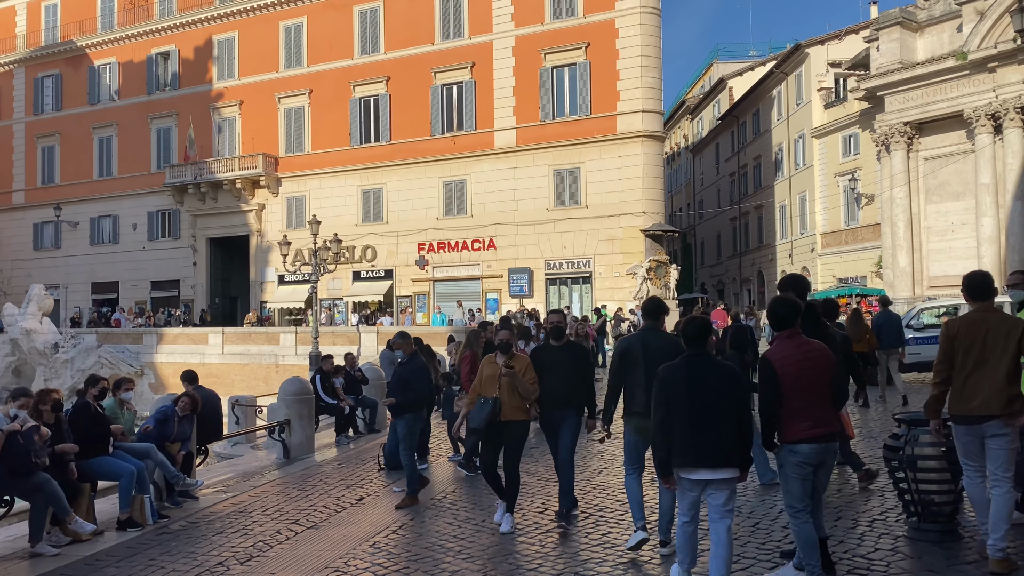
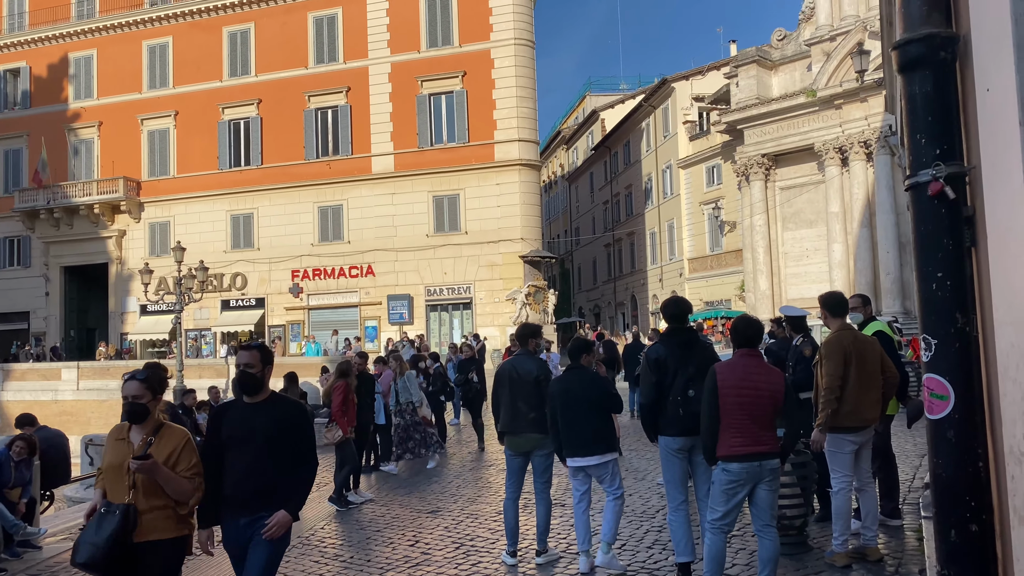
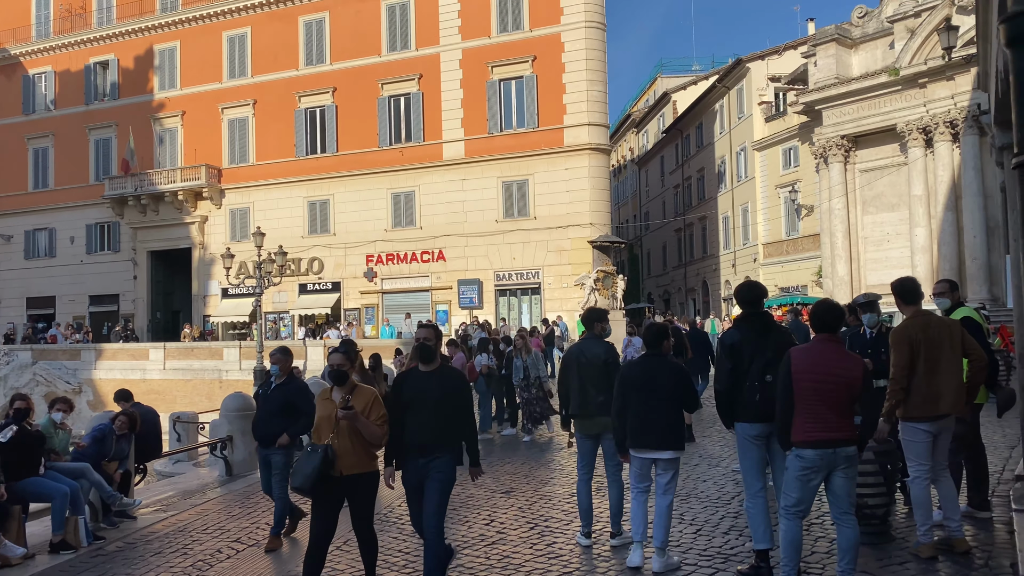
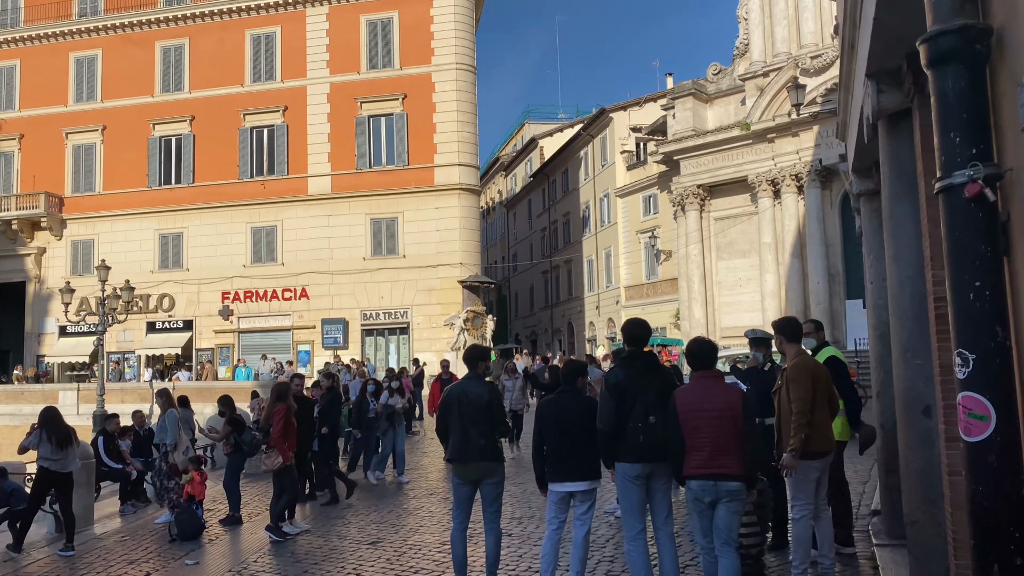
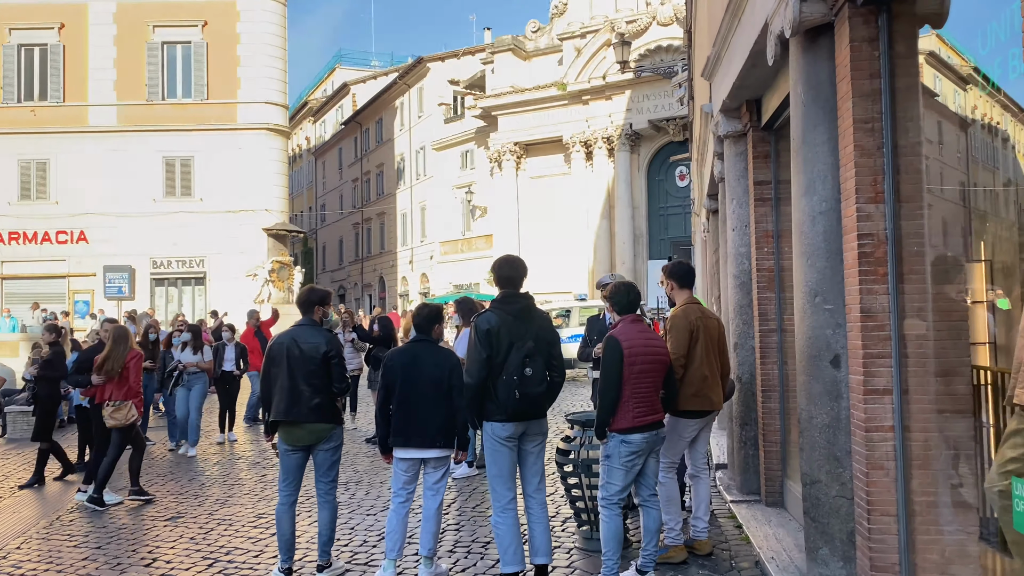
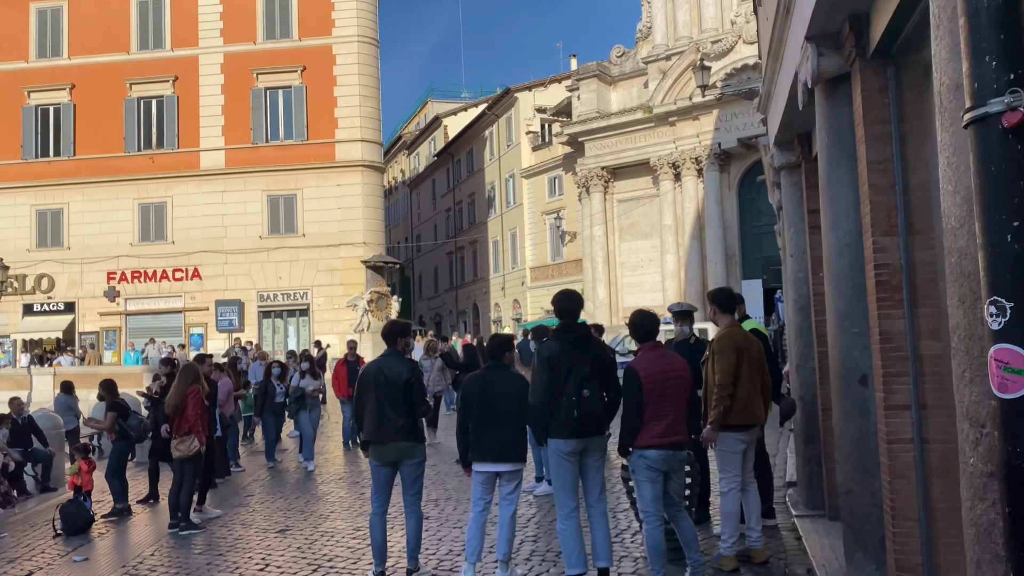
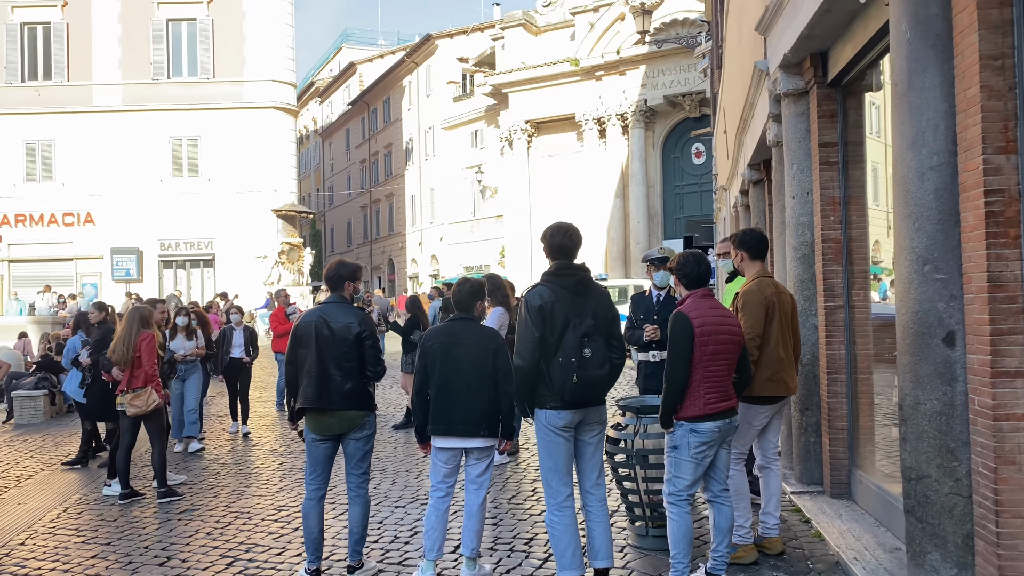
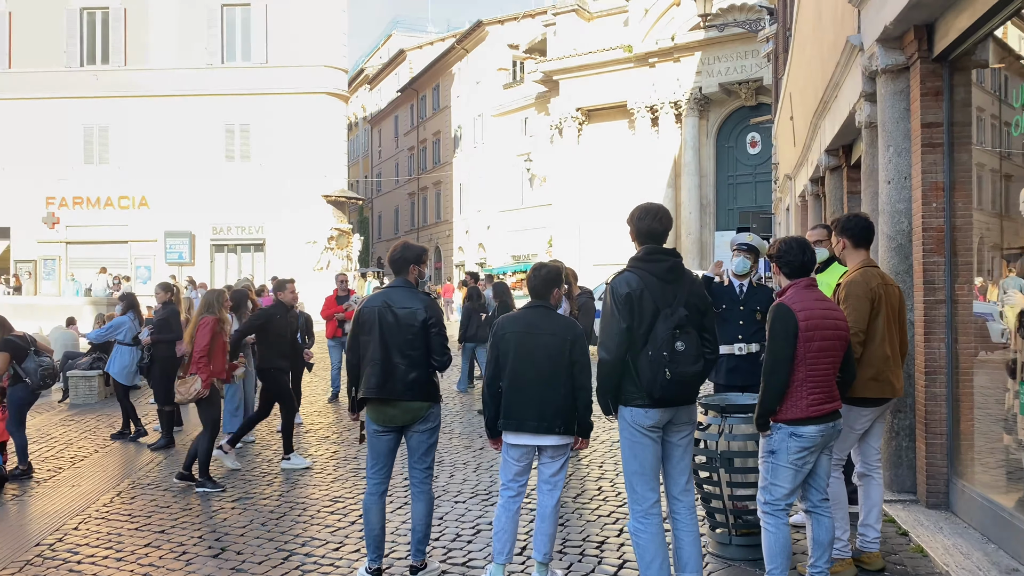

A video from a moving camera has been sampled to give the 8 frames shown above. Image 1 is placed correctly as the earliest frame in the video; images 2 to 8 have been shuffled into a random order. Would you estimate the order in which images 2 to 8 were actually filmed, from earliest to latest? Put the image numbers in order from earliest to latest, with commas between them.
3, 2, 4, 6, 5, 7, 8
